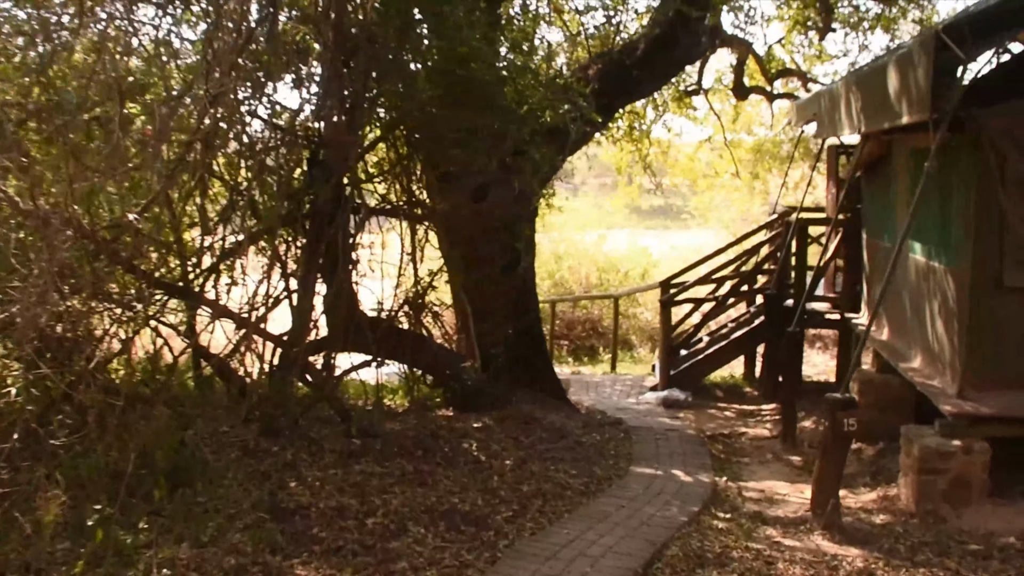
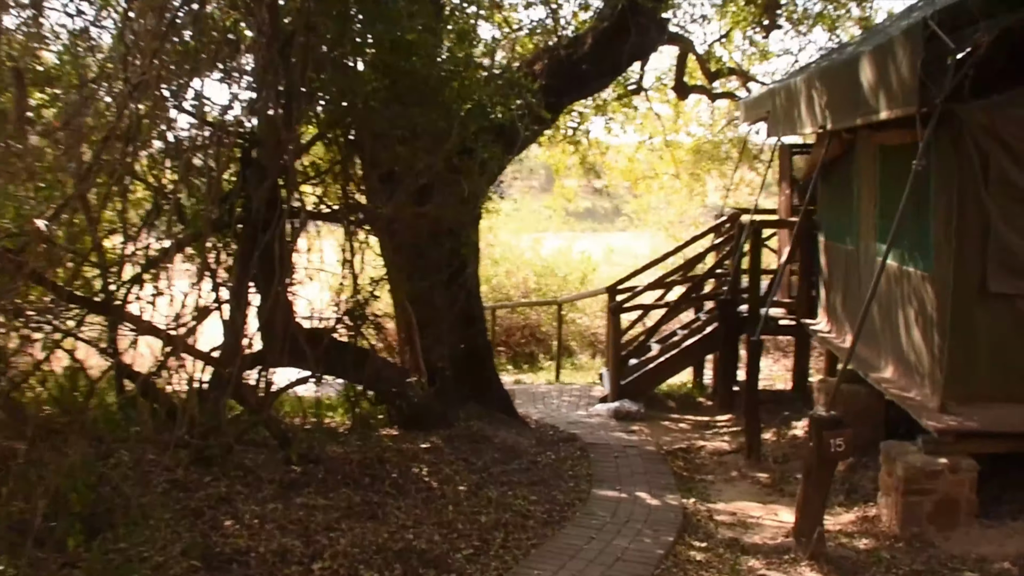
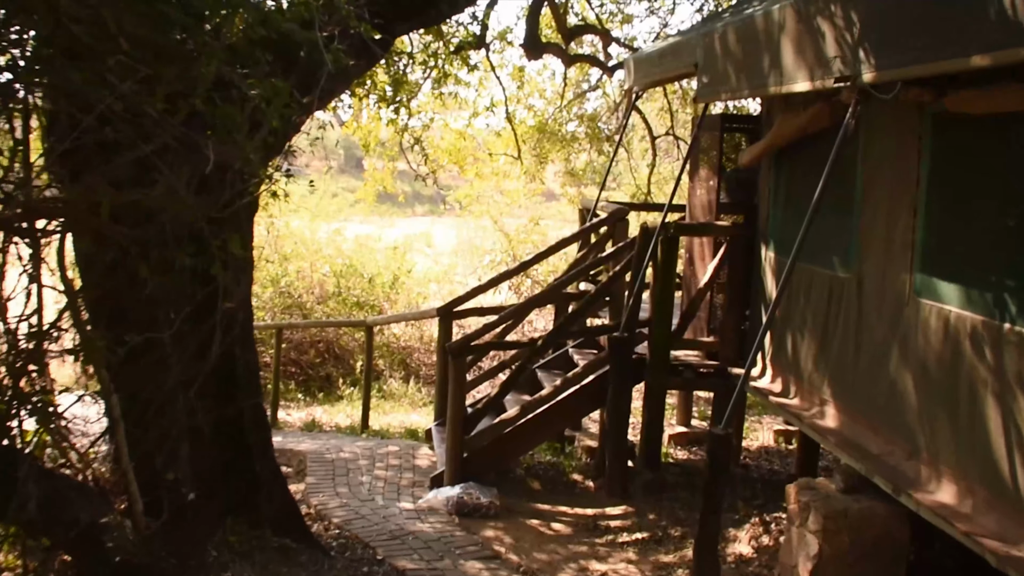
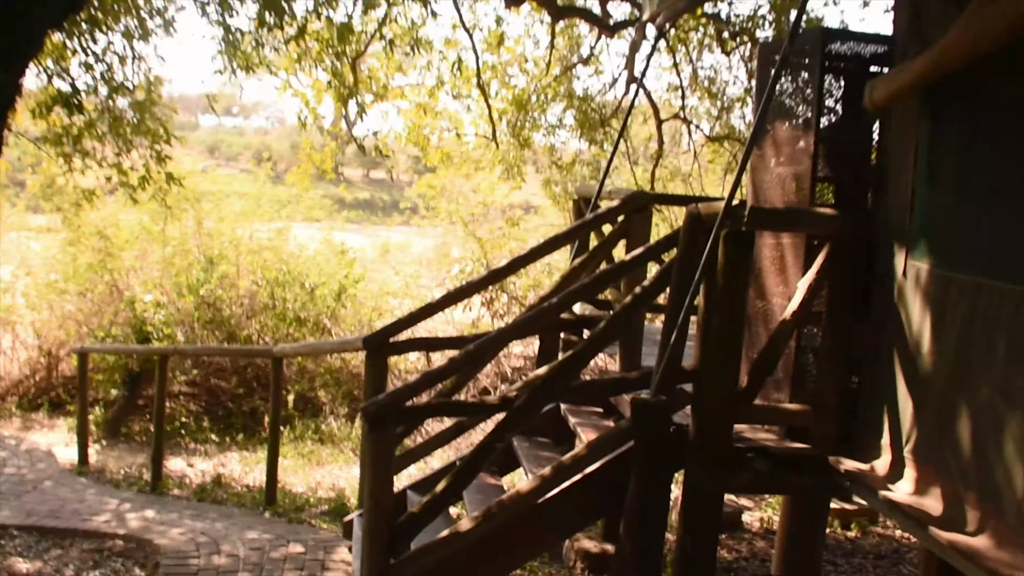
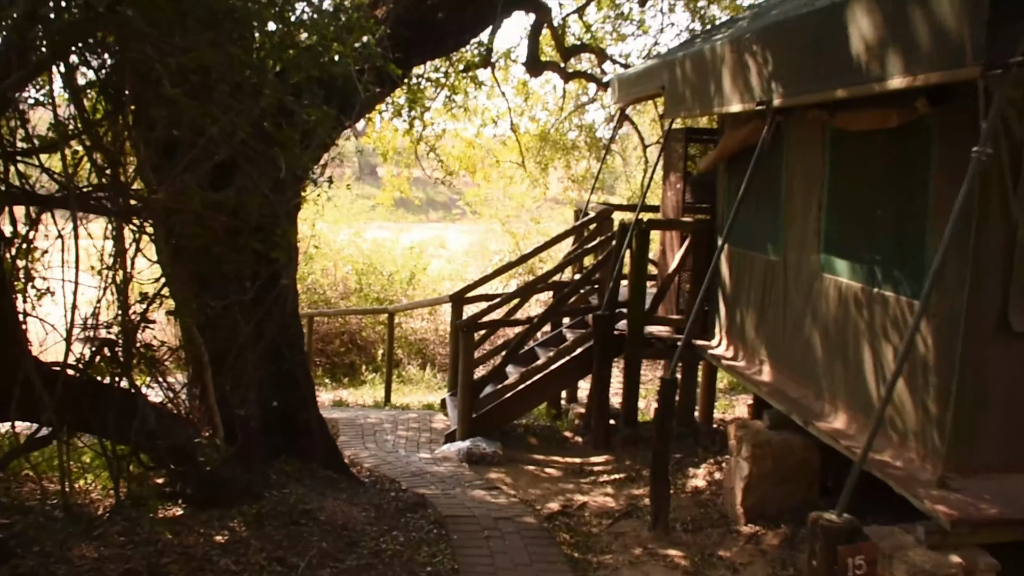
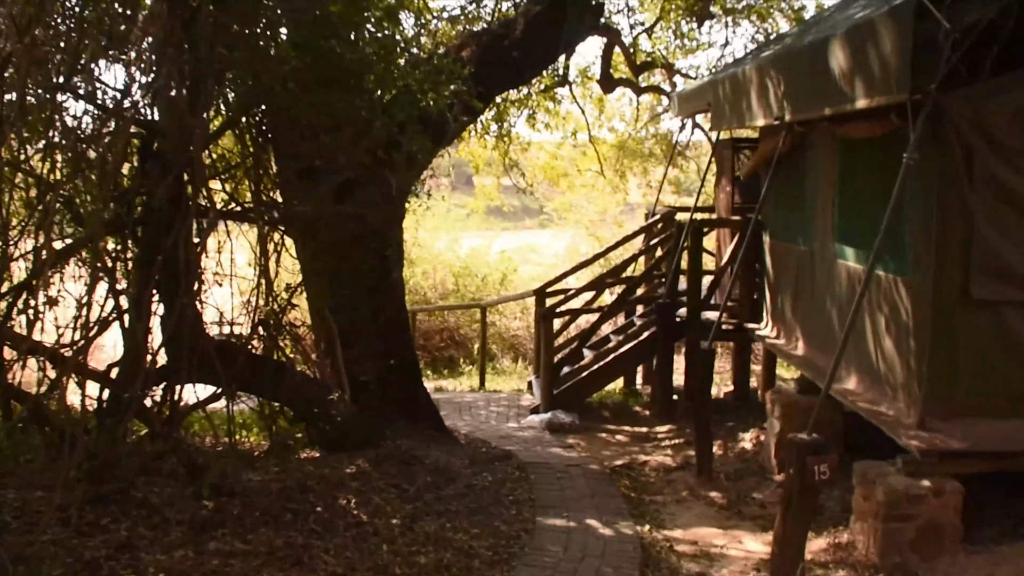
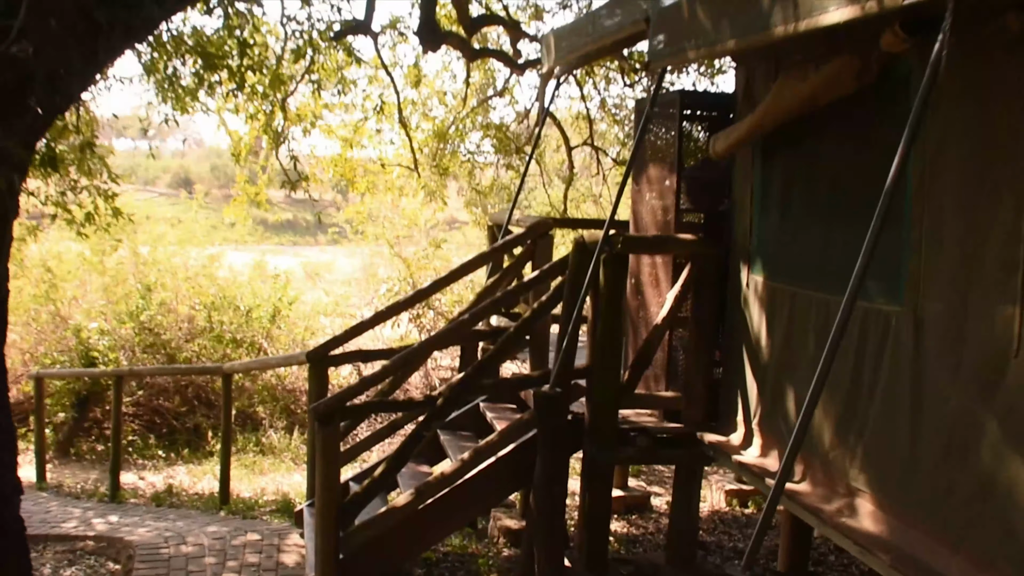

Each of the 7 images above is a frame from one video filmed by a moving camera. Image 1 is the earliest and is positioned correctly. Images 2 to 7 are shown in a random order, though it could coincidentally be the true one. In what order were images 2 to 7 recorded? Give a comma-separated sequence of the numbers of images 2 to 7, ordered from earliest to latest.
2, 6, 5, 3, 7, 4
